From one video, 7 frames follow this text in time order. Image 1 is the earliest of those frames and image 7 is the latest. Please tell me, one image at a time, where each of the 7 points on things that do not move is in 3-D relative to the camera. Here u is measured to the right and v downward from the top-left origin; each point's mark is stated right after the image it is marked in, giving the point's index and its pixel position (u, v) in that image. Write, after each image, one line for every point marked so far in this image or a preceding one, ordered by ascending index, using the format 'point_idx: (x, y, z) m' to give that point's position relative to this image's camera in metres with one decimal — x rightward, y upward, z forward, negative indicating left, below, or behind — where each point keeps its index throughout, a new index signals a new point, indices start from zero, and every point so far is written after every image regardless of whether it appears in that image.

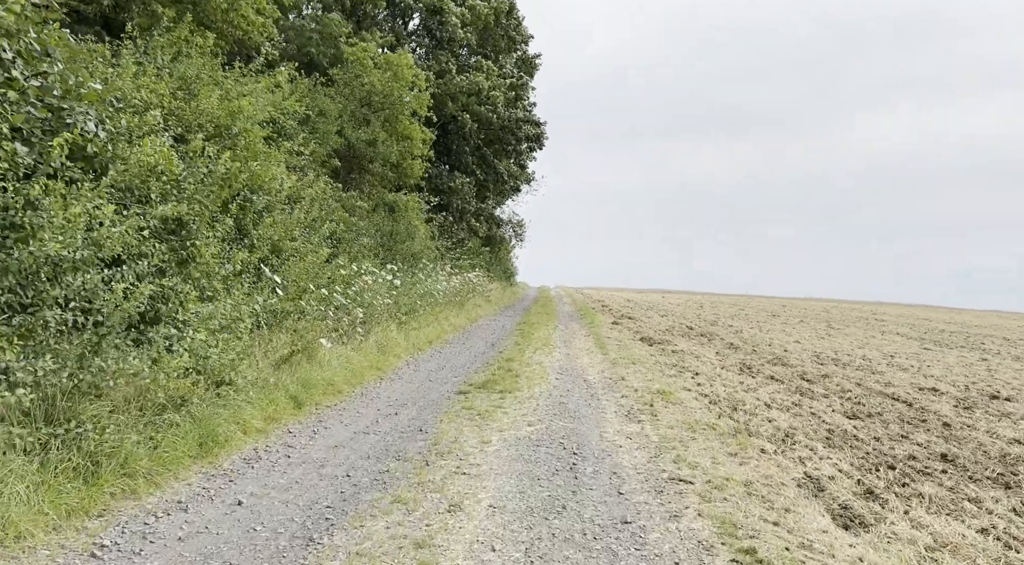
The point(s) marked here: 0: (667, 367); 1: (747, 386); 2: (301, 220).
0: (+3.1, -1.7, +19.3) m
1: (+4.2, -1.9, +17.2) m
2: (-3.4, +1.0, +15.6) m
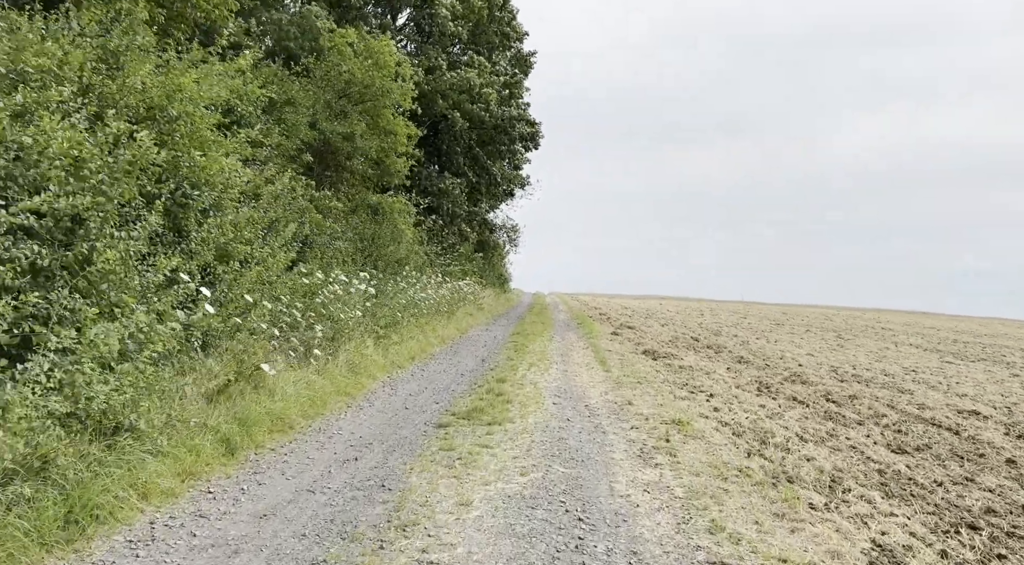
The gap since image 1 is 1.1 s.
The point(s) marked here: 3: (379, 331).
0: (+3.0, -1.9, +17.2) m
1: (+4.1, -2.1, +15.1) m
2: (-3.6, +0.8, +13.4) m
3: (-2.5, -0.9, +18.1) m
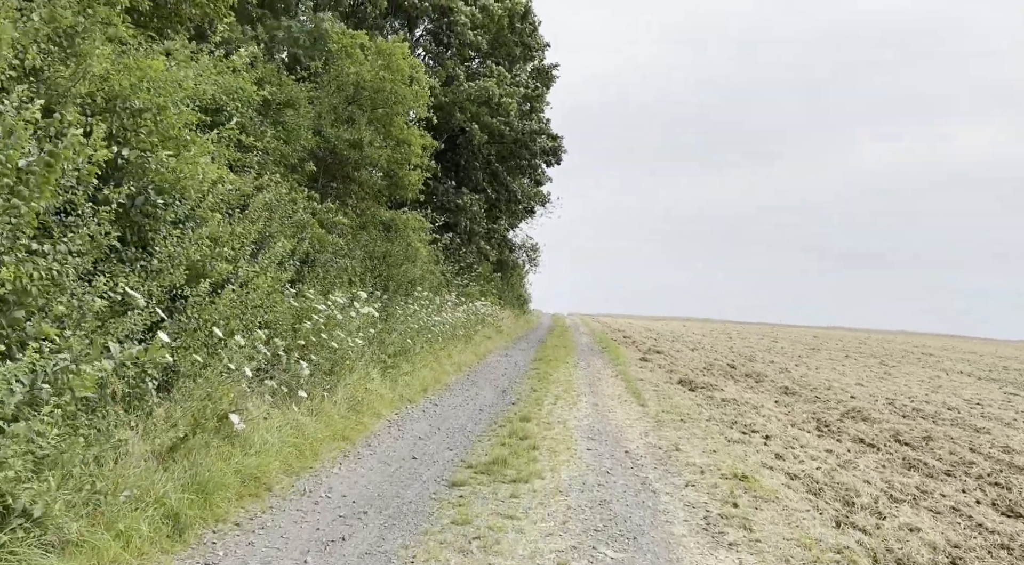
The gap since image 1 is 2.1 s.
0: (+3.4, -2.3, +15.1) m
1: (+4.4, -2.4, +13.0) m
2: (-3.2, +0.6, +11.5) m
3: (-2.1, -1.3, +16.0) m
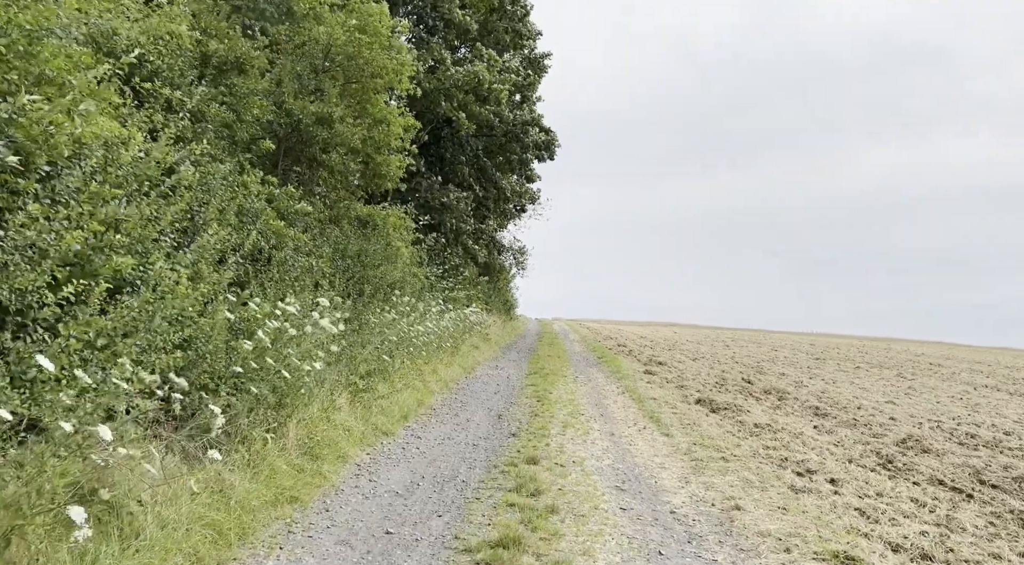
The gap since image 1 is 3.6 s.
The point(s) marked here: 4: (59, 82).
0: (+3.4, -2.4, +12.2) m
1: (+4.5, -2.5, +10.1) m
2: (-3.1, +0.5, +8.5) m
3: (-2.1, -1.3, +13.0) m
4: (-3.6, +1.5, +7.5) m
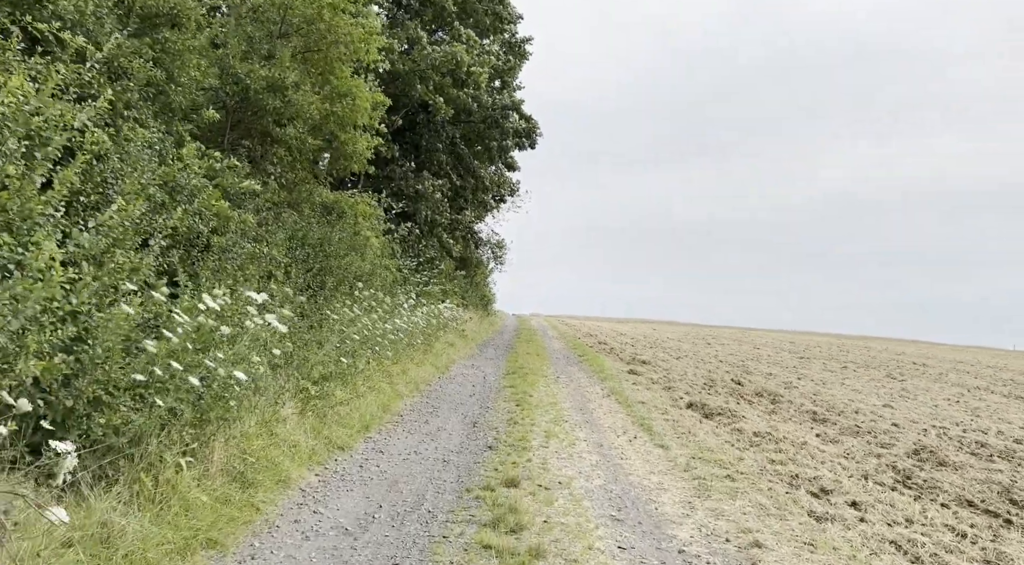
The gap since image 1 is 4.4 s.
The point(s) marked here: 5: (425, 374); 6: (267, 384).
0: (+3.1, -2.3, +10.7) m
1: (+4.3, -2.4, +8.6) m
2: (-3.3, +0.6, +6.8) m
3: (-2.3, -1.2, +11.4) m
4: (-3.7, +1.6, +5.8) m
5: (-1.7, -1.8, +18.9) m
6: (-2.3, -1.0, +9.1) m
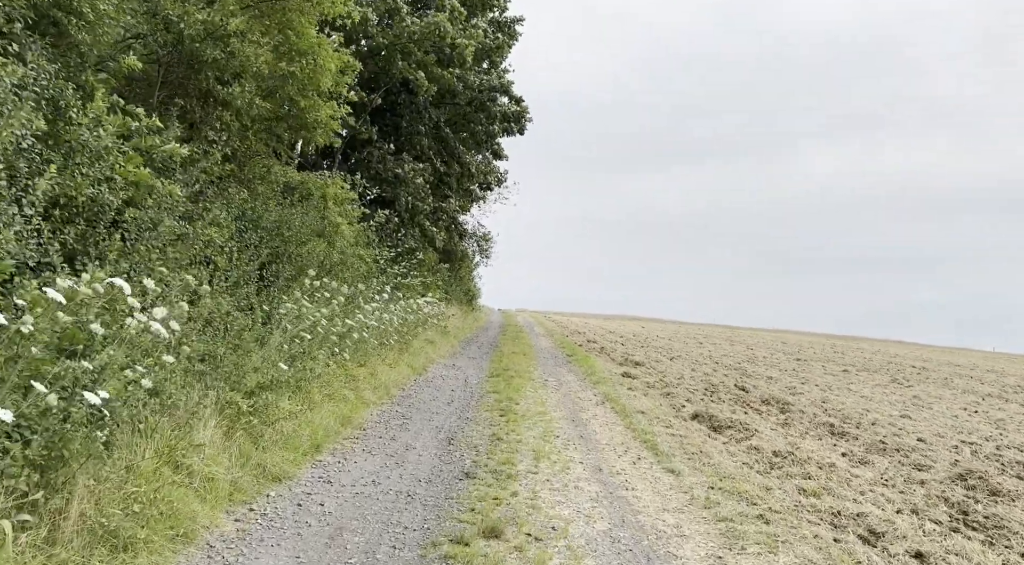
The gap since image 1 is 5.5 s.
0: (+3.0, -2.3, +8.6) m
1: (+4.1, -2.4, +6.6) m
2: (-3.3, +0.7, +4.6) m
3: (-2.5, -1.1, +9.3) m
4: (-3.7, +1.8, +3.6) m
5: (-2.0, -1.7, +16.8) m
6: (-2.5, -0.9, +7.0) m
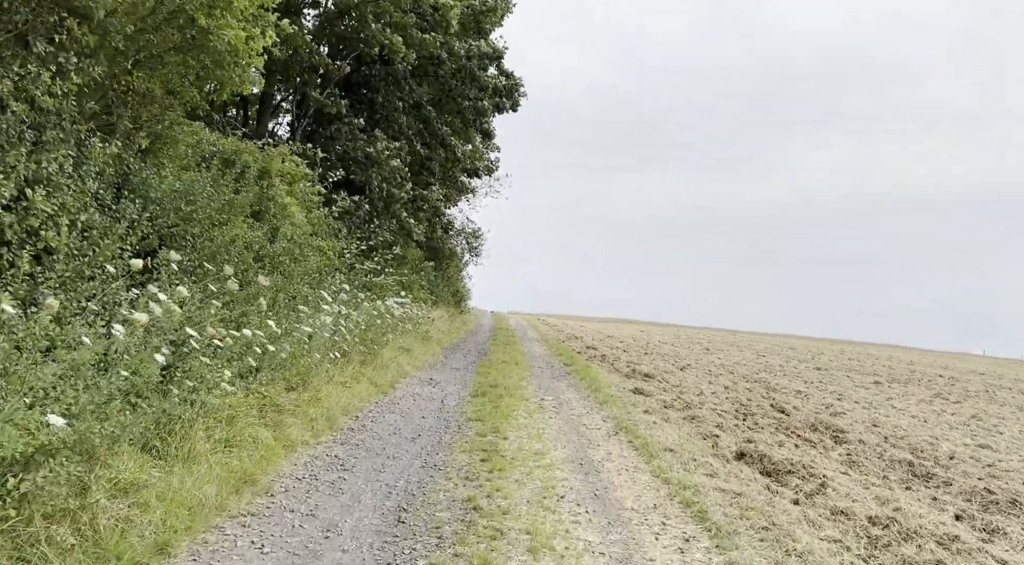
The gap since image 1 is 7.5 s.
0: (+2.8, -2.2, +4.6) m
1: (+4.0, -2.4, +2.6) m
2: (-3.4, +0.8, +0.6) m
3: (-2.6, -1.0, +5.2) m
4: (-3.8, +1.9, -0.4) m
5: (-2.2, -1.6, +12.8) m
6: (-2.6, -0.8, +2.9) m
